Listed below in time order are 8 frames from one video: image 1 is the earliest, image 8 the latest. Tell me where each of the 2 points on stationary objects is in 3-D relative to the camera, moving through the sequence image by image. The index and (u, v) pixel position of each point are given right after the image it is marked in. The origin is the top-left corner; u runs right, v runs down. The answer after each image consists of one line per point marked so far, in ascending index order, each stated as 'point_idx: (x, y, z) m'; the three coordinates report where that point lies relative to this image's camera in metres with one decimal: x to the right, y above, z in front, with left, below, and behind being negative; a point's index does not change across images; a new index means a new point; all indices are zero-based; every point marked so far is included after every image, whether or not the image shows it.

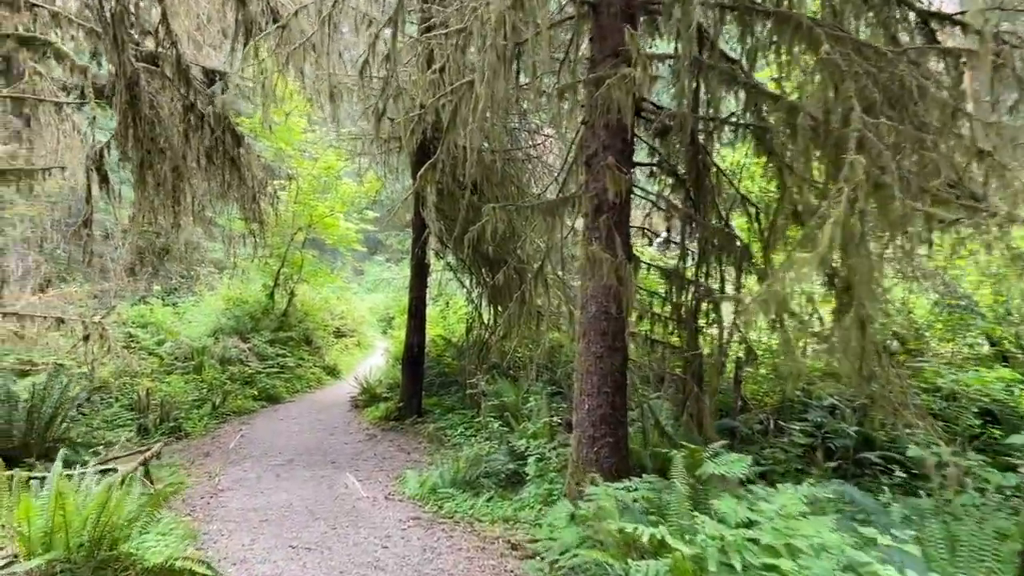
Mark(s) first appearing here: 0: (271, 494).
0: (-2.2, -1.8, +6.9) m
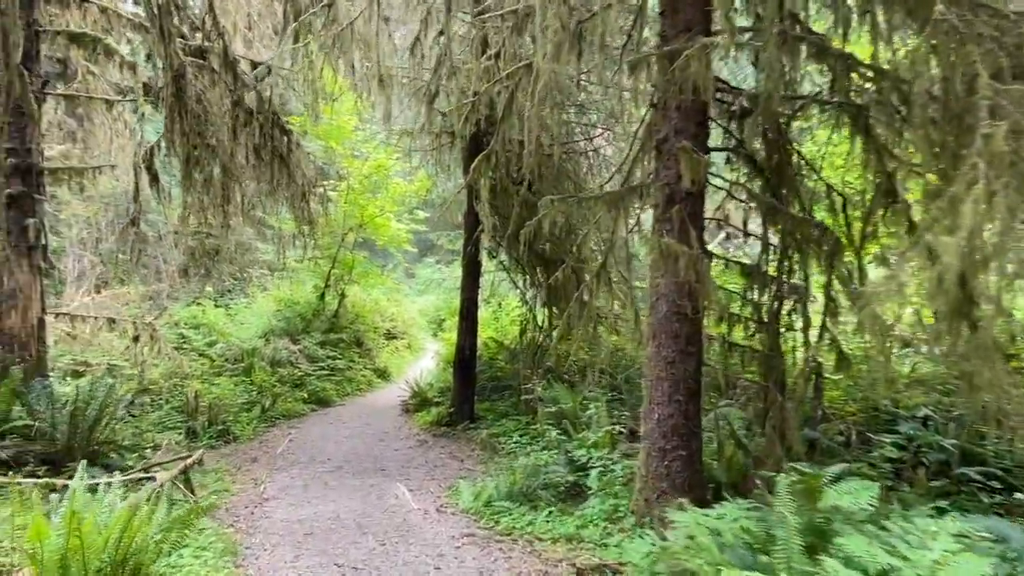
0: (-1.6, -1.8, +6.6) m
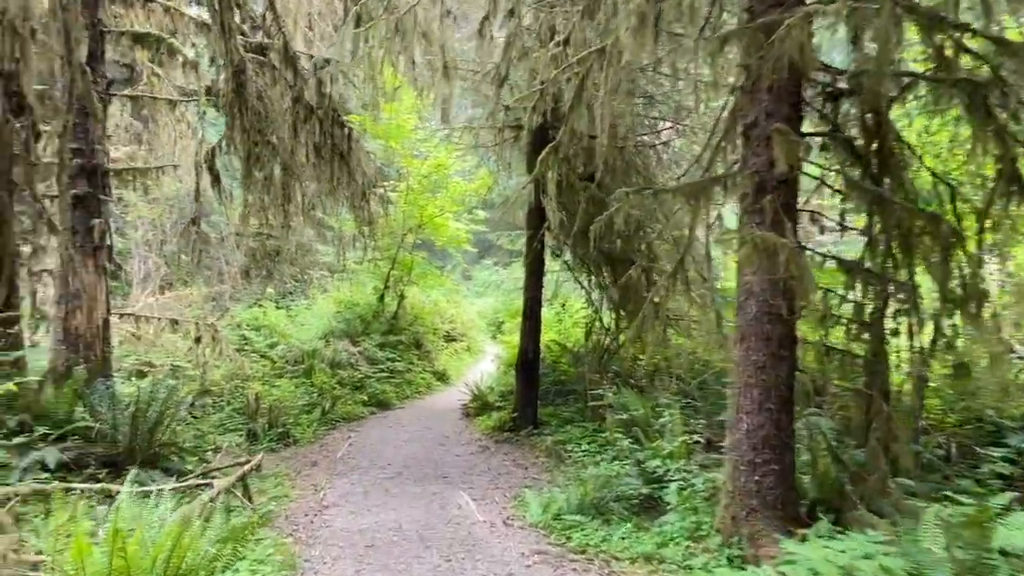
0: (-1.1, -1.8, +6.3) m
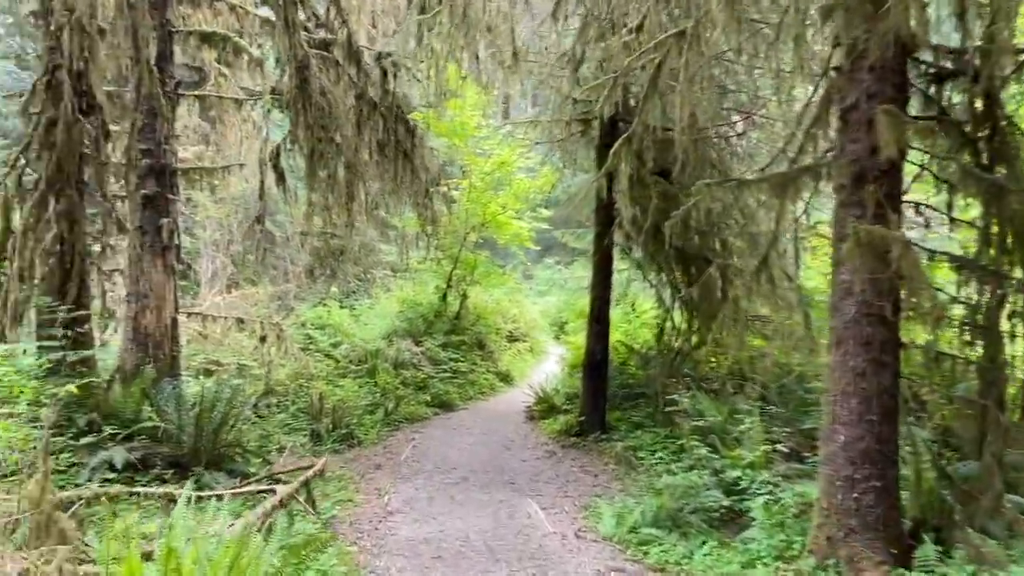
0: (-0.5, -1.8, +6.0) m
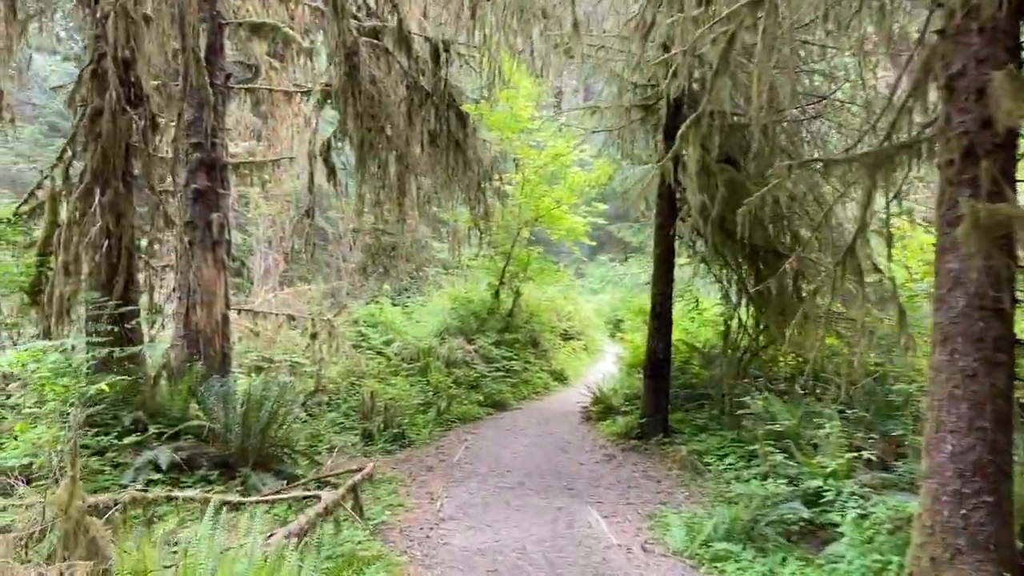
0: (-0.1, -1.8, +5.7) m
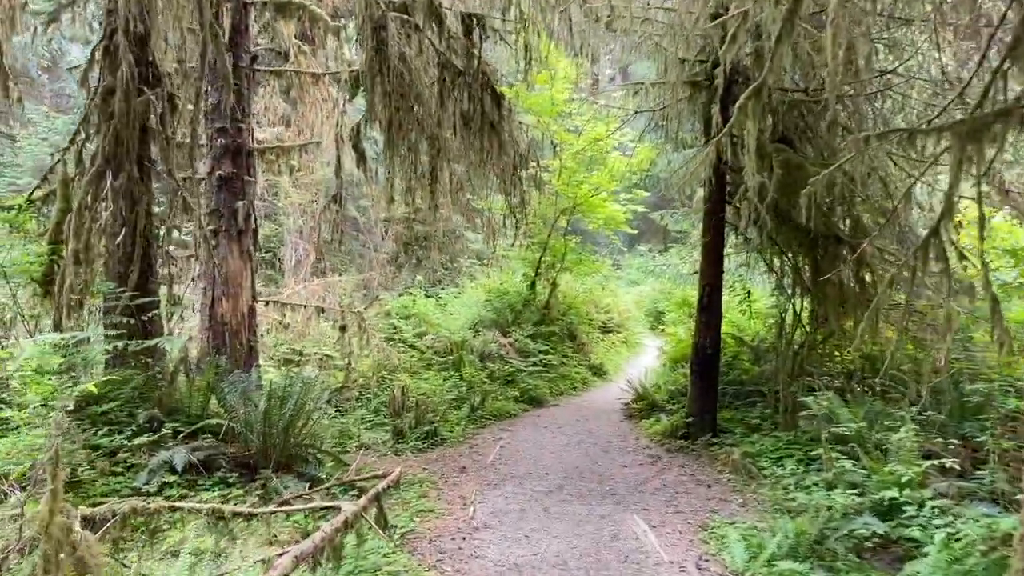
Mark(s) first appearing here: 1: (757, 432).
0: (+0.2, -1.7, +5.2) m
1: (+2.5, -1.5, +8.1) m
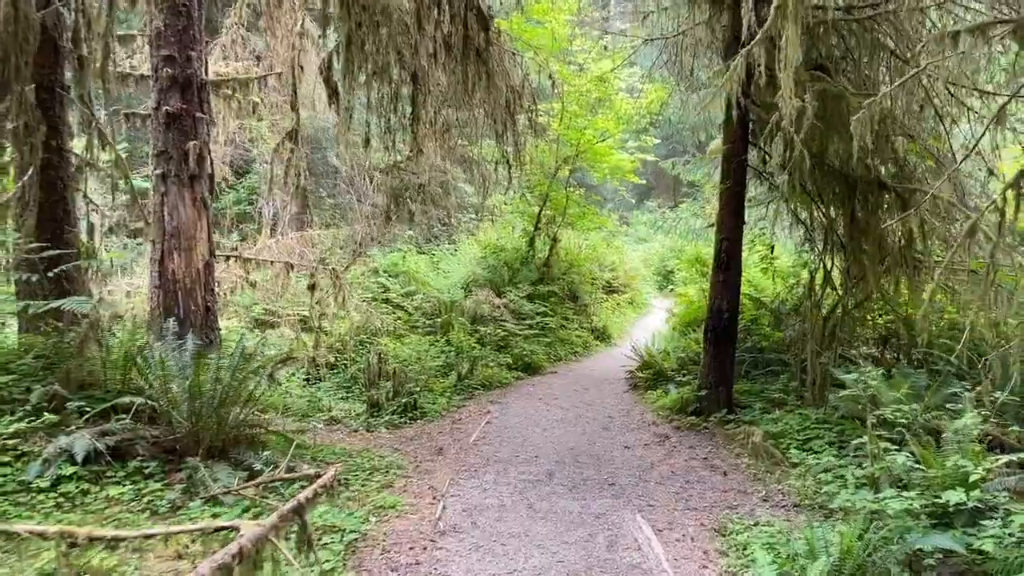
0: (0.0, -1.4, +4.2) m
1: (+2.4, -1.1, +7.0) m
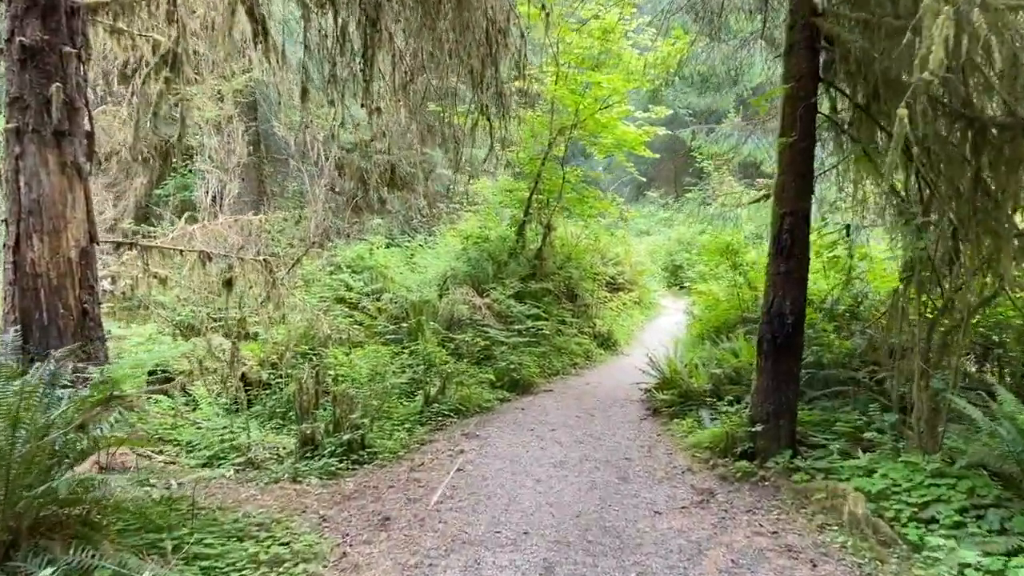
0: (-0.1, -1.4, +2.2) m
1: (+2.3, -1.0, +5.0) m
